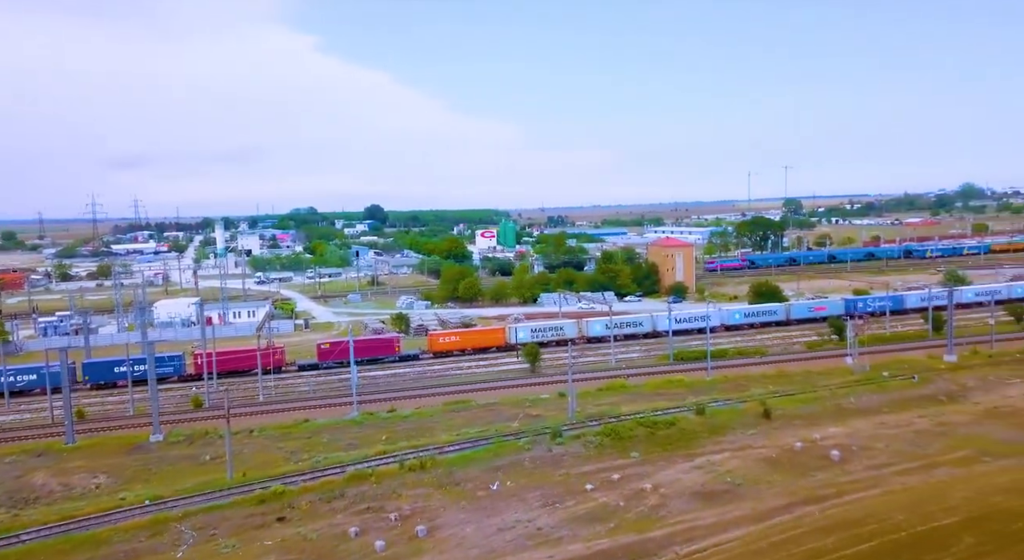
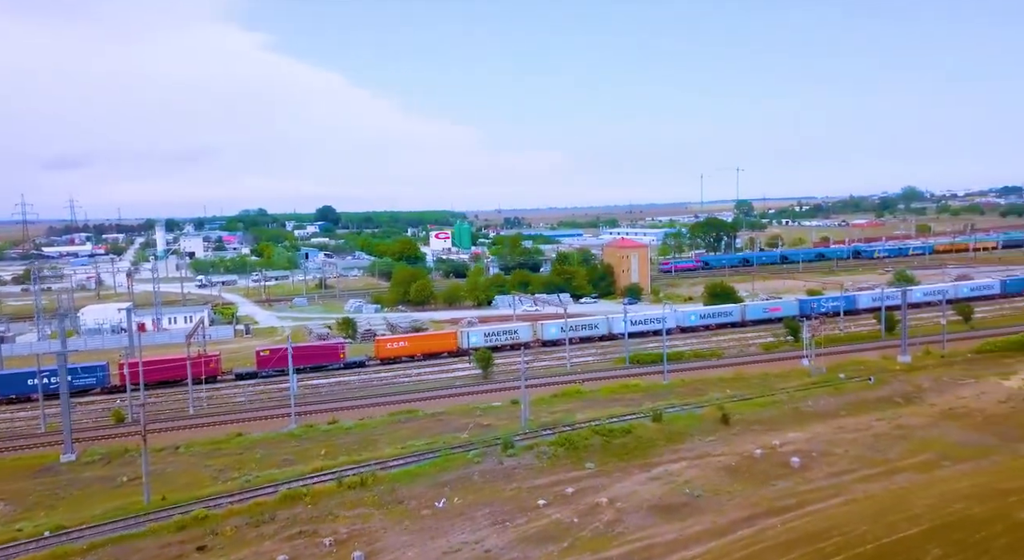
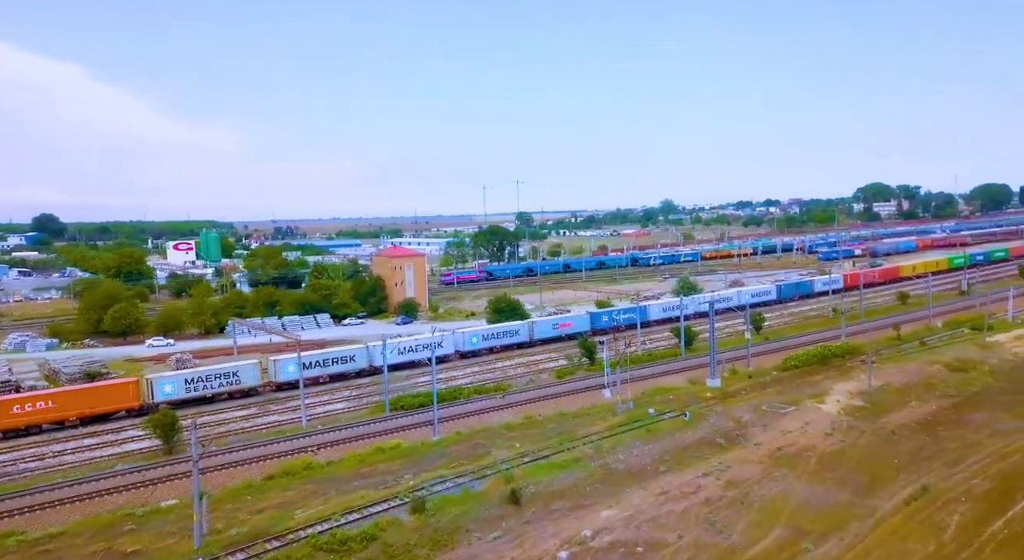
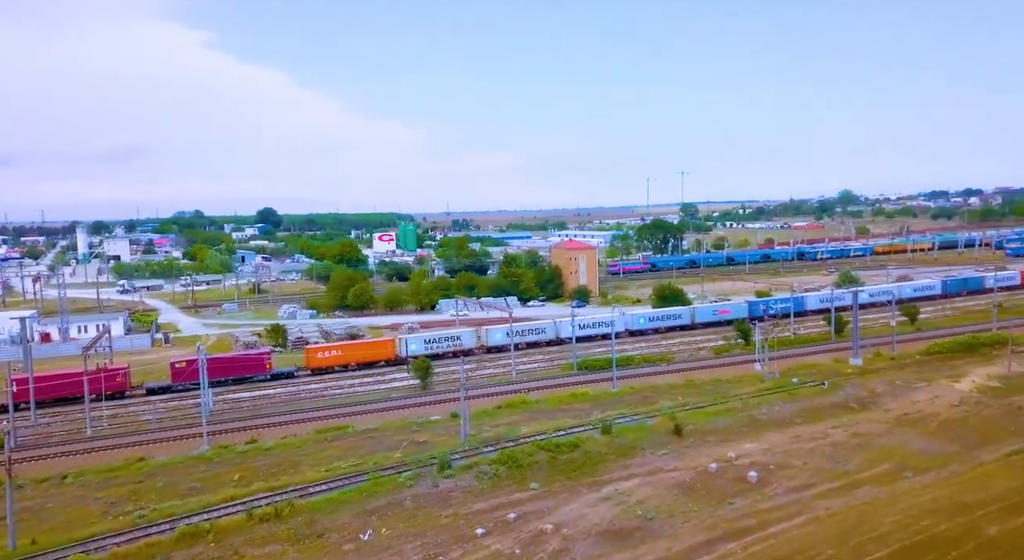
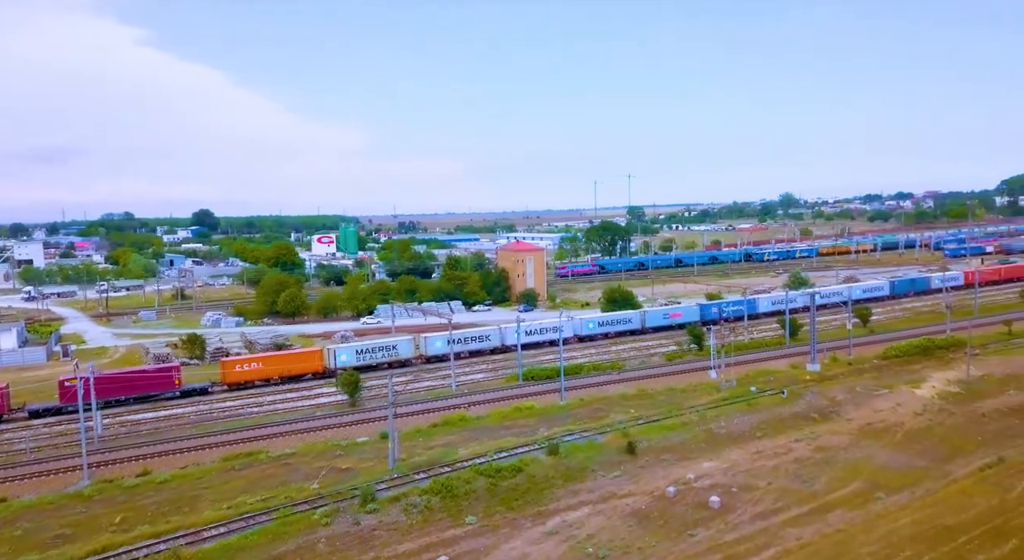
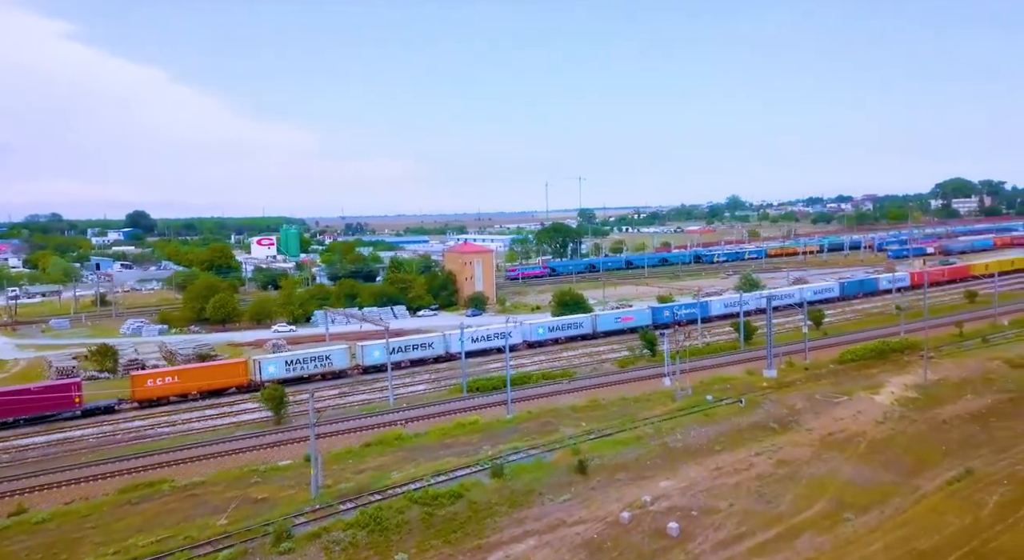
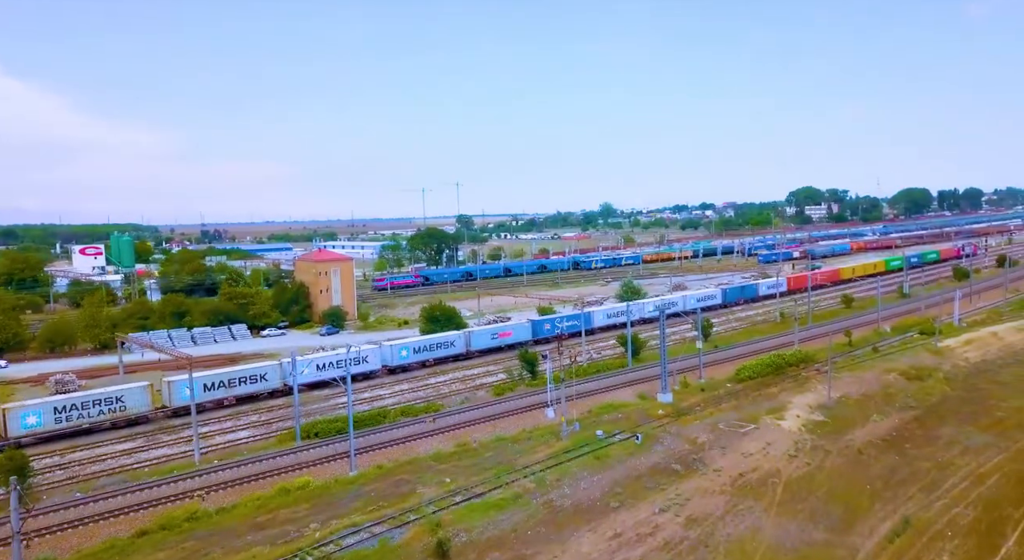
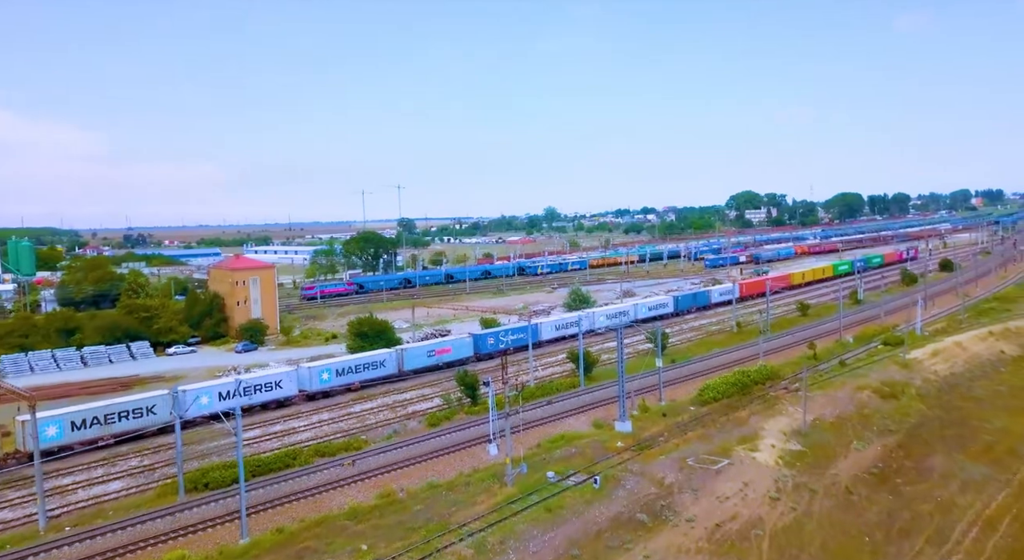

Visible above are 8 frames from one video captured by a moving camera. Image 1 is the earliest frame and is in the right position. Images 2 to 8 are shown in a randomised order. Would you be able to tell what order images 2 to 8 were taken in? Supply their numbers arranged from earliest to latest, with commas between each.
2, 4, 5, 6, 3, 7, 8
